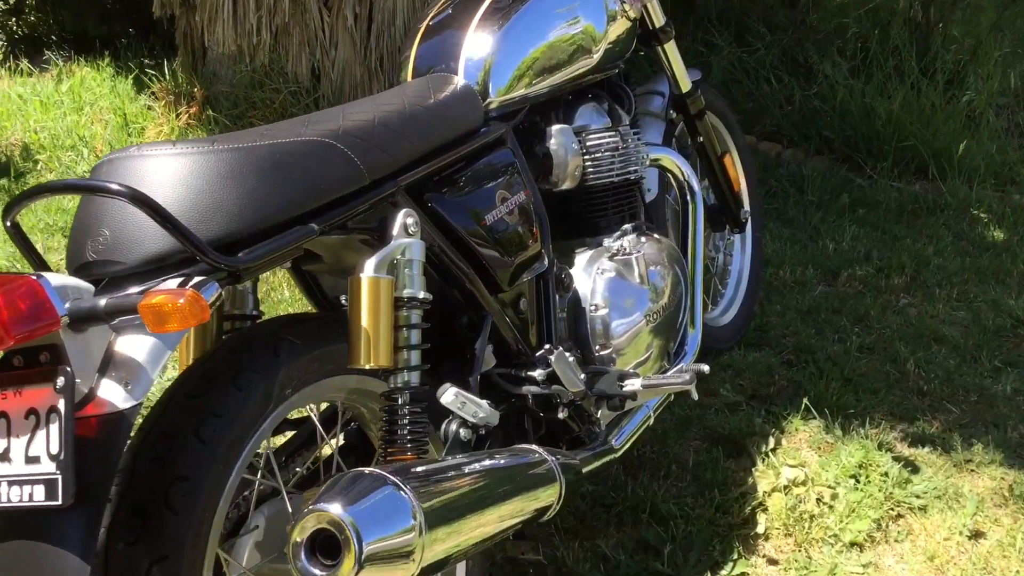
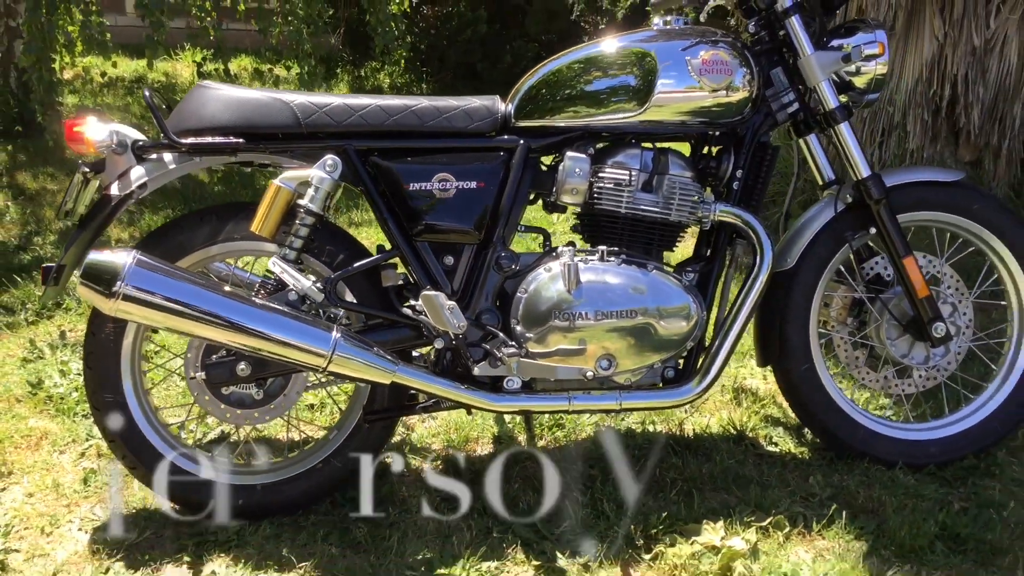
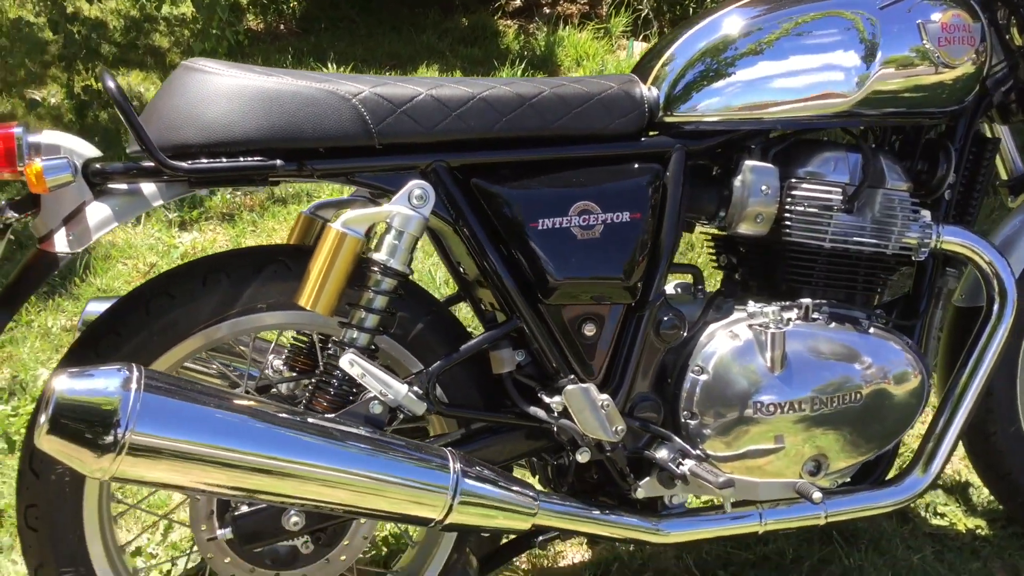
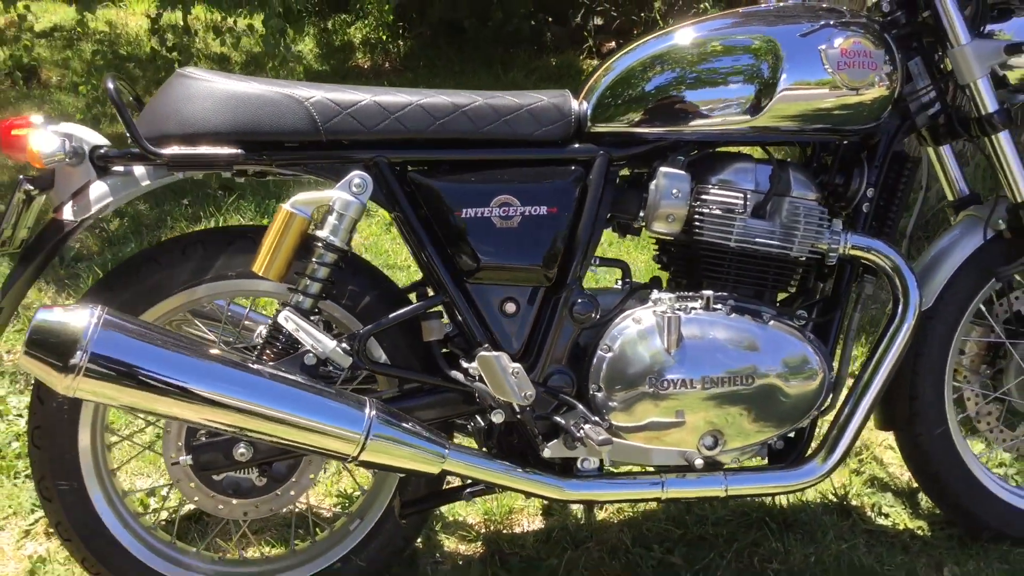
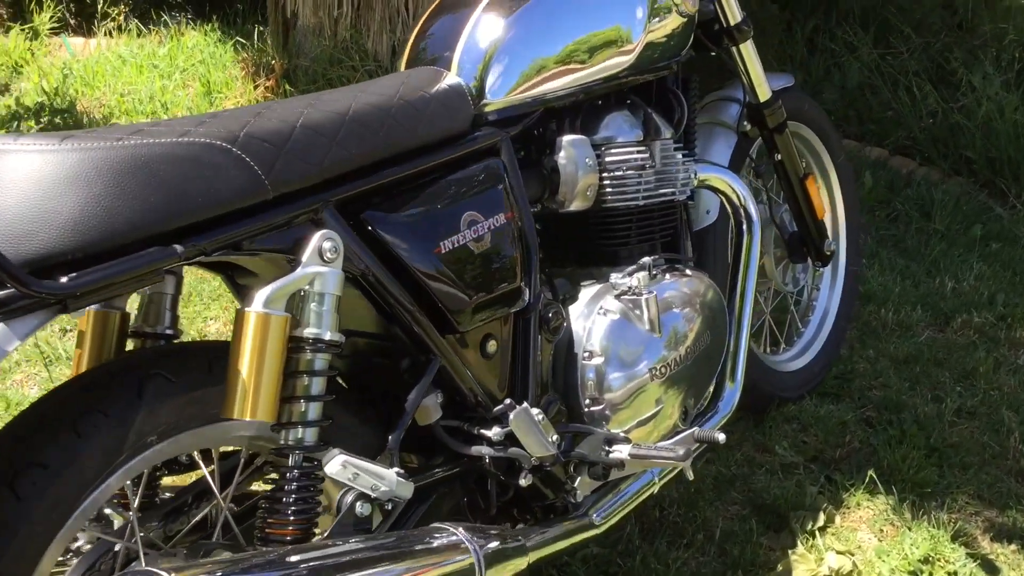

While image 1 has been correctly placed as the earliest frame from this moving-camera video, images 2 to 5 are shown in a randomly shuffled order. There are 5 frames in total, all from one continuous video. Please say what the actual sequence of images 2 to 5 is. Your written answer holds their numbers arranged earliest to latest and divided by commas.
5, 3, 4, 2
